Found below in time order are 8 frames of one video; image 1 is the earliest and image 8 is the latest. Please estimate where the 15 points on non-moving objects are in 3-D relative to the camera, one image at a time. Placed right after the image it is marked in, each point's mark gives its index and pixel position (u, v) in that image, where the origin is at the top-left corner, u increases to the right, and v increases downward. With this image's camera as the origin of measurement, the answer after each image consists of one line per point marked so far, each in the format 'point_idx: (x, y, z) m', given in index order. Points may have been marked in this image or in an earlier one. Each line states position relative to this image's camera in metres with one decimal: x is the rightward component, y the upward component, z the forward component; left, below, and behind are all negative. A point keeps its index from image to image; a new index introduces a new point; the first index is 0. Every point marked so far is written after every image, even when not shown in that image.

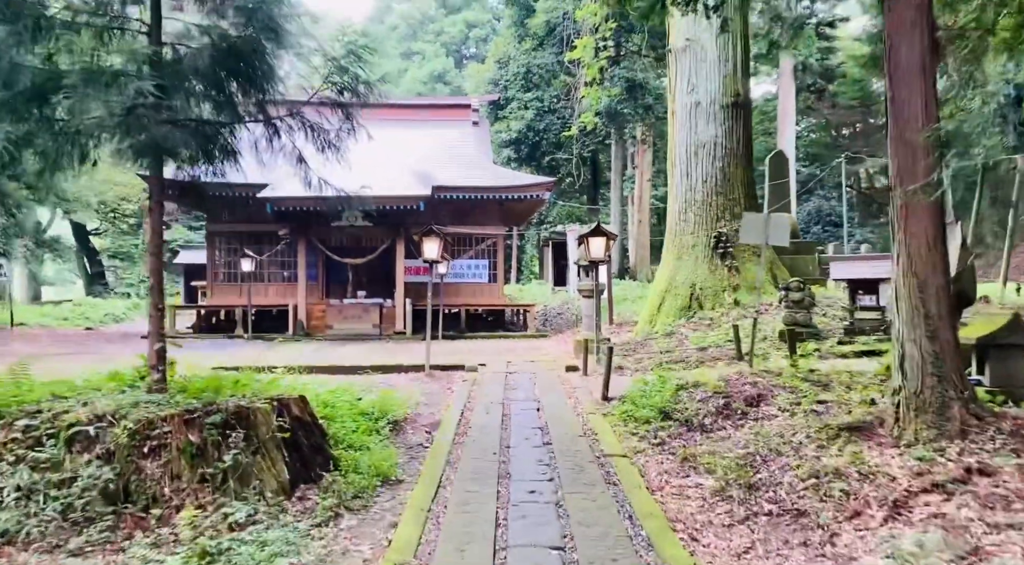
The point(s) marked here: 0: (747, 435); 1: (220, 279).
0: (+1.5, -1.0, +5.5) m
1: (-5.8, +0.1, +18.0) m
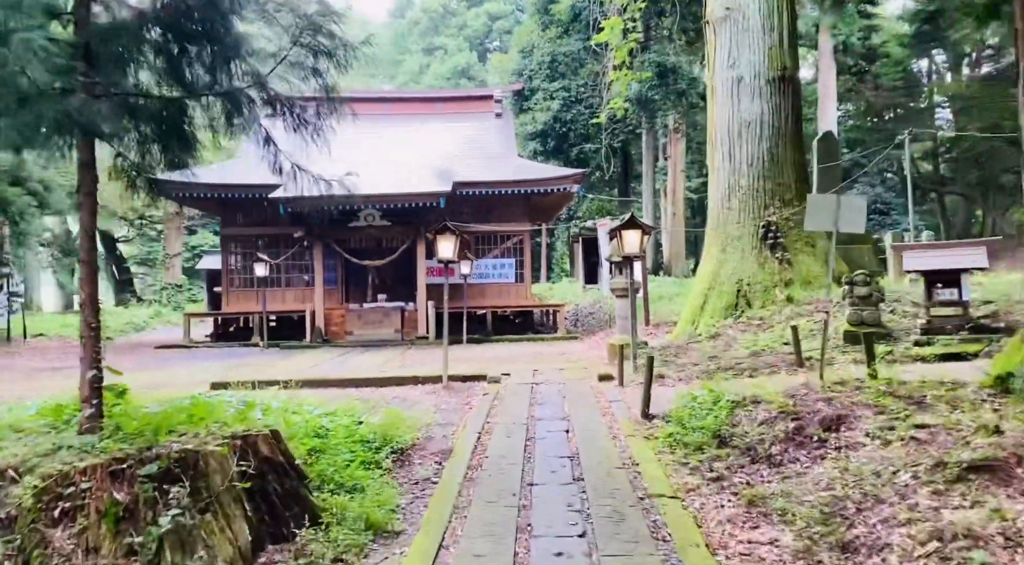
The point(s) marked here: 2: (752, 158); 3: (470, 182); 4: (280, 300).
0: (+1.6, -0.9, +4.4) m
1: (-5.3, 0.0, +17.1) m
2: (+2.8, +1.5, +10.4) m
3: (-0.8, +1.8, +16.3) m
4: (-4.4, -0.3, +17.1) m
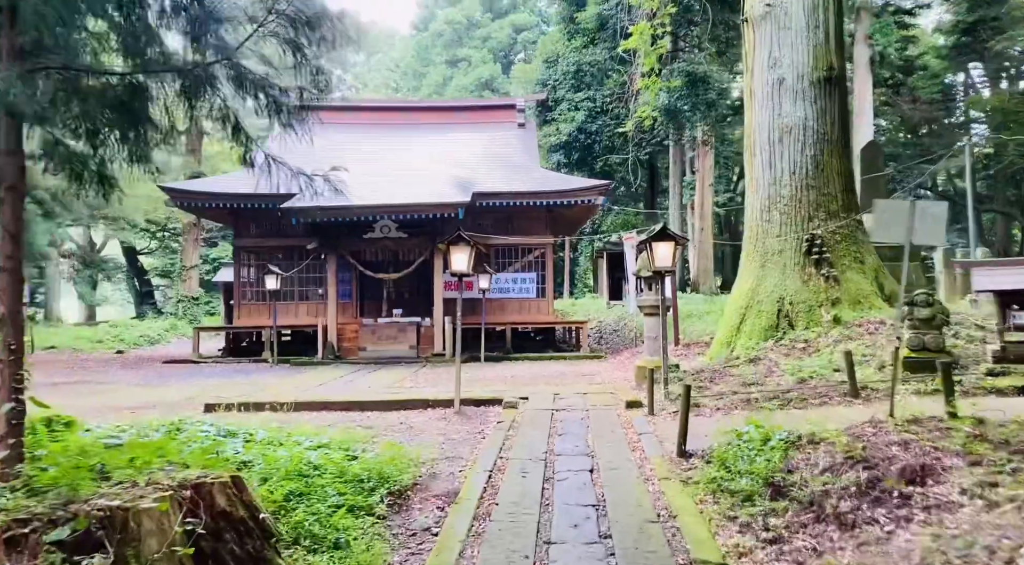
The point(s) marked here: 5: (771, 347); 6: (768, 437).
0: (+1.6, -1.0, +3.5) m
1: (-4.9, -0.3, +16.5) m
2: (+3.1, +1.3, +9.6) m
3: (-0.4, +1.6, +15.6) m
4: (-4.0, -0.6, +16.4) m
5: (+2.7, -0.7, +9.1) m
6: (+1.5, -0.9, +5.2) m
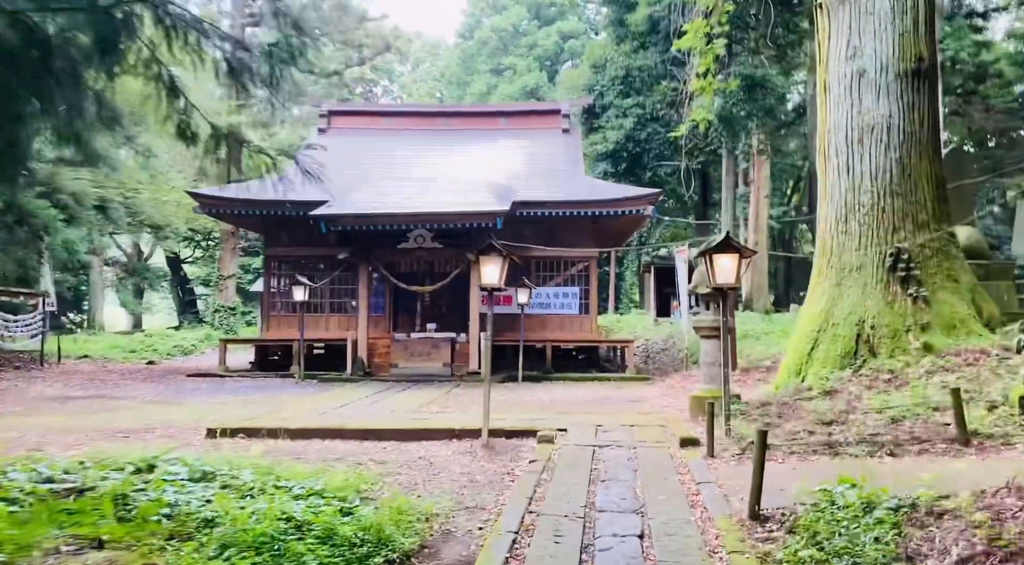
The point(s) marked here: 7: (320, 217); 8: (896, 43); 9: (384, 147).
0: (+1.7, -1.1, +2.4) m
1: (-4.2, -0.5, +15.6) m
2: (+3.5, +1.1, +8.4) m
3: (+0.3, +1.3, +14.6) m
4: (-3.3, -0.8, +15.5) m
5: (+3.0, -0.9, +7.9) m
6: (+1.6, -1.0, +4.1) m
7: (-3.1, +1.1, +14.1) m
8: (+3.6, +2.2, +8.3) m
9: (-2.5, +2.7, +17.6) m
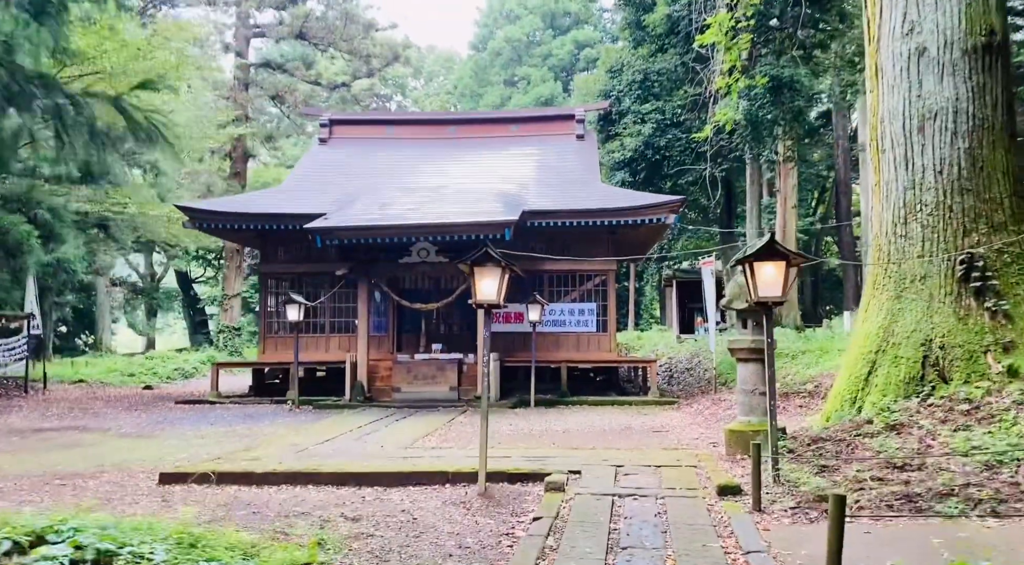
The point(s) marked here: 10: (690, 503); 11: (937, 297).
0: (+1.6, -1.1, +1.1) m
1: (-4.0, -0.8, +14.5) m
2: (+3.5, +1.0, +7.1) m
3: (+0.5, +1.1, +13.4) m
4: (-3.1, -1.1, +14.4) m
5: (+3.1, -0.9, +6.7) m
6: (+1.6, -1.0, +2.8) m
7: (-2.9, +0.8, +13.0) m
8: (+3.6, +2.2, +7.1) m
9: (-2.3, +2.3, +16.6) m
10: (+1.1, -1.4, +5.7) m
11: (+3.4, -0.1, +7.0) m
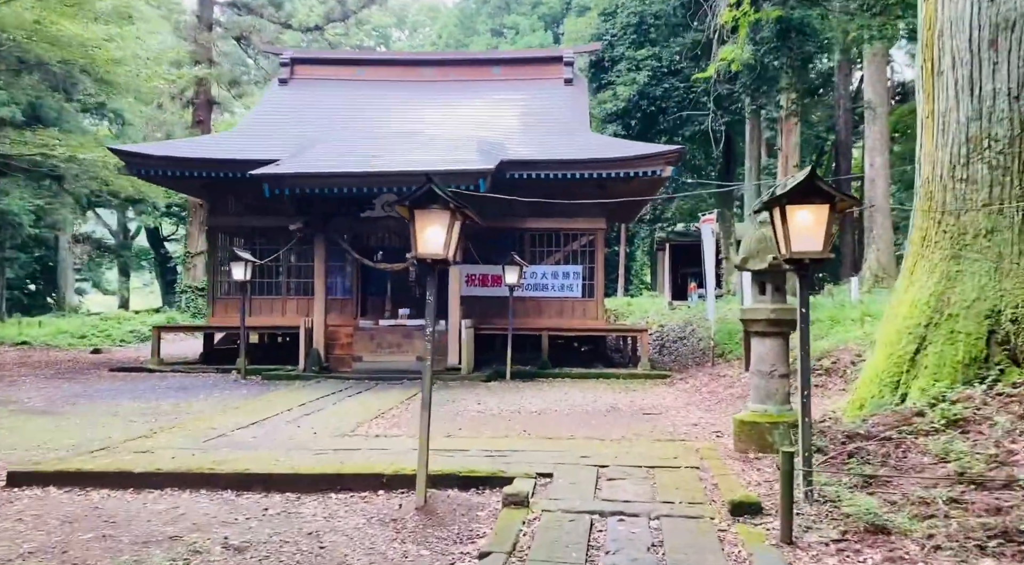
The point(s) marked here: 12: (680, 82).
0: (+1.4, -1.0, -0.3) m
1: (-4.3, -0.1, +13.0) m
2: (+3.2, +1.2, +5.6) m
3: (+0.1, +1.6, +11.8) m
4: (-3.5, -0.4, +12.8) m
5: (+2.8, -0.7, +5.2) m
6: (+1.3, -0.9, +1.3) m
7: (-3.2, +1.4, +11.4) m
8: (+3.4, +2.4, +5.5) m
9: (-2.6, +3.1, +14.9) m
10: (+0.9, -1.1, +4.2) m
11: (+3.1, +0.2, +5.5) m
12: (+3.6, +4.2, +18.9) m
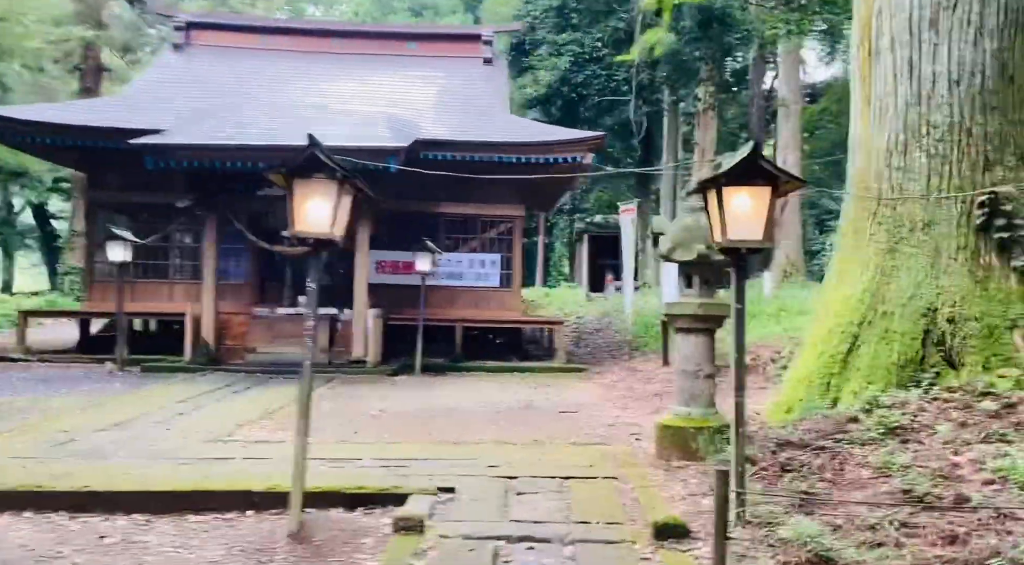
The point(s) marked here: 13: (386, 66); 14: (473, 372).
0: (+1.3, -1.1, -0.8) m
1: (-5.5, +0.1, +11.9) m
2: (+2.7, +1.3, +5.2) m
3: (-1.0, +1.8, +11.1) m
4: (-4.7, -0.2, +11.8) m
5: (+2.2, -0.7, +4.8) m
6: (+1.2, -0.9, +0.8) m
7: (-4.3, +1.6, +10.4) m
8: (+2.8, +2.4, +5.1) m
9: (-4.0, +3.3, +13.9) m
10: (+0.4, -1.1, +3.6) m
11: (+2.5, +0.2, +5.2) m
12: (+1.8, +4.4, +18.4) m
13: (-2.1, +3.6, +14.7) m
14: (-0.5, -1.2, +11.3) m
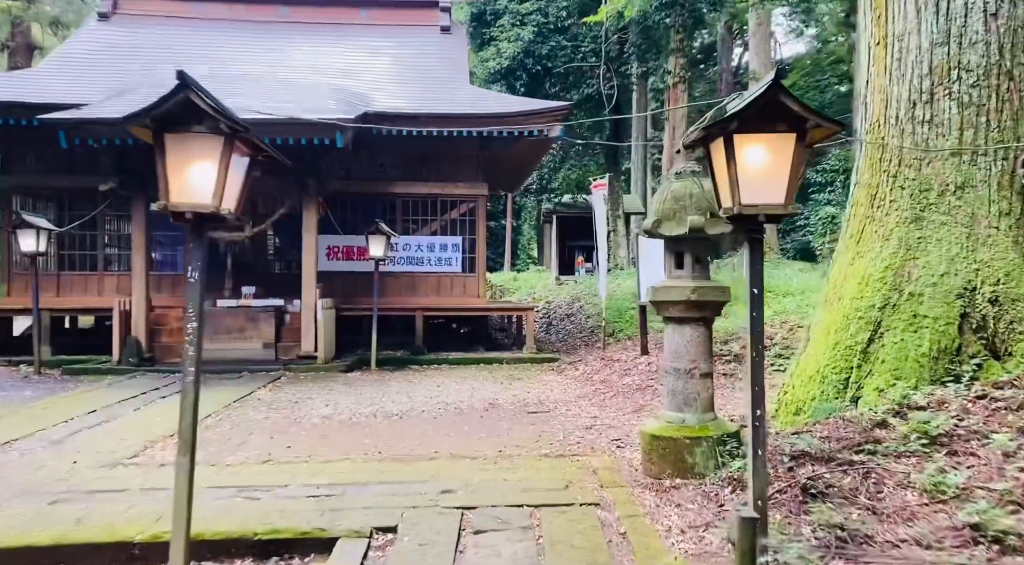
0: (+1.3, -1.1, -1.7) m
1: (-6.0, +0.2, +10.7) m
2: (+2.4, +1.4, +4.3) m
3: (-1.4, +1.9, +10.1) m
4: (-5.1, -0.1, +10.7) m
5: (+2.0, -0.5, +3.9) m
6: (+1.1, -0.9, -0.1) m
7: (-4.7, +1.7, +9.3) m
8: (+2.6, +2.6, +4.2) m
9: (-4.6, +3.4, +12.7) m
10: (+0.3, -1.0, +2.7) m
11: (+2.3, +0.3, +4.3) m
12: (+1.1, +4.8, +17.4) m
13: (-2.7, +3.8, +13.6) m
14: (-0.9, -1.0, +10.3) m
